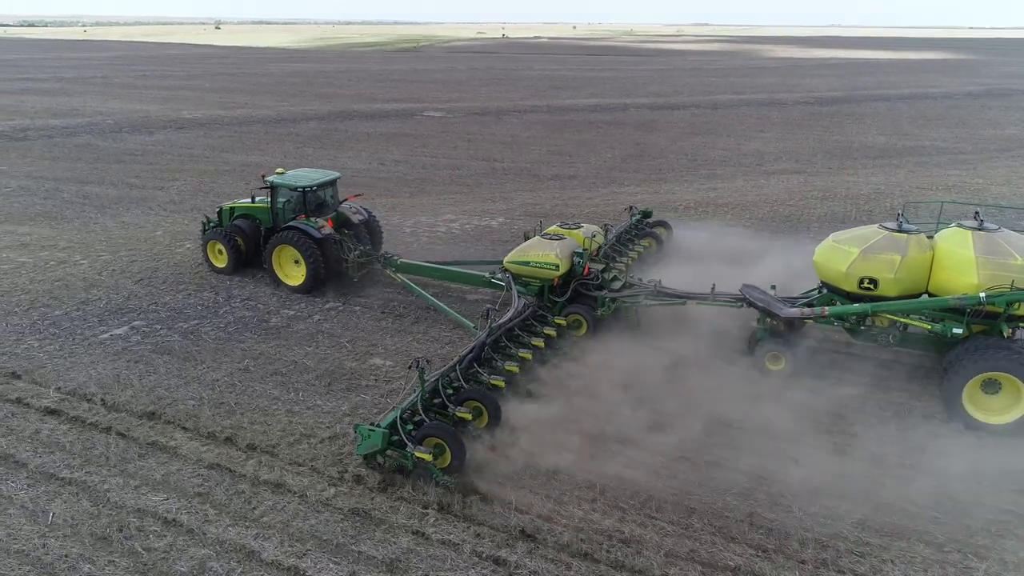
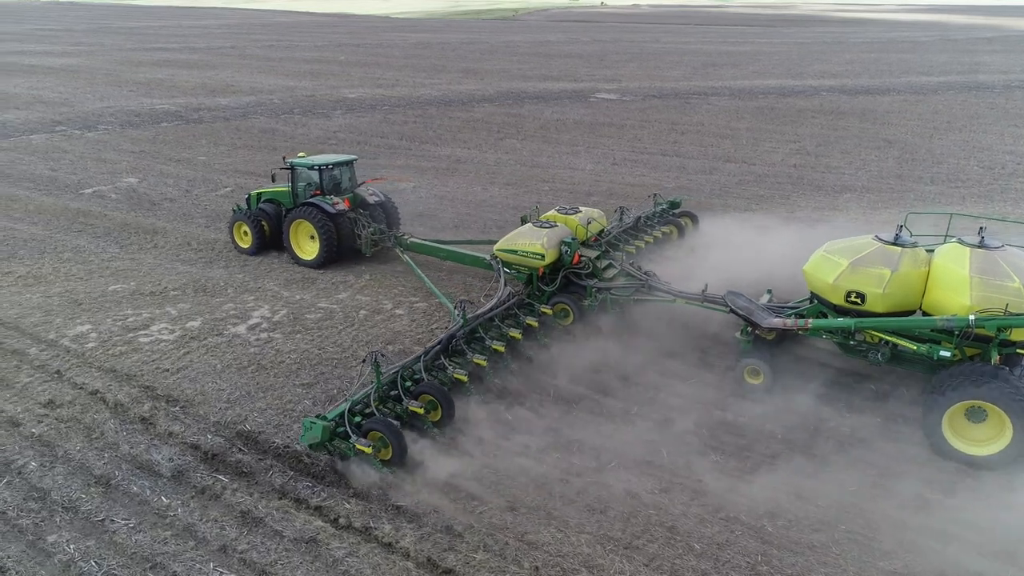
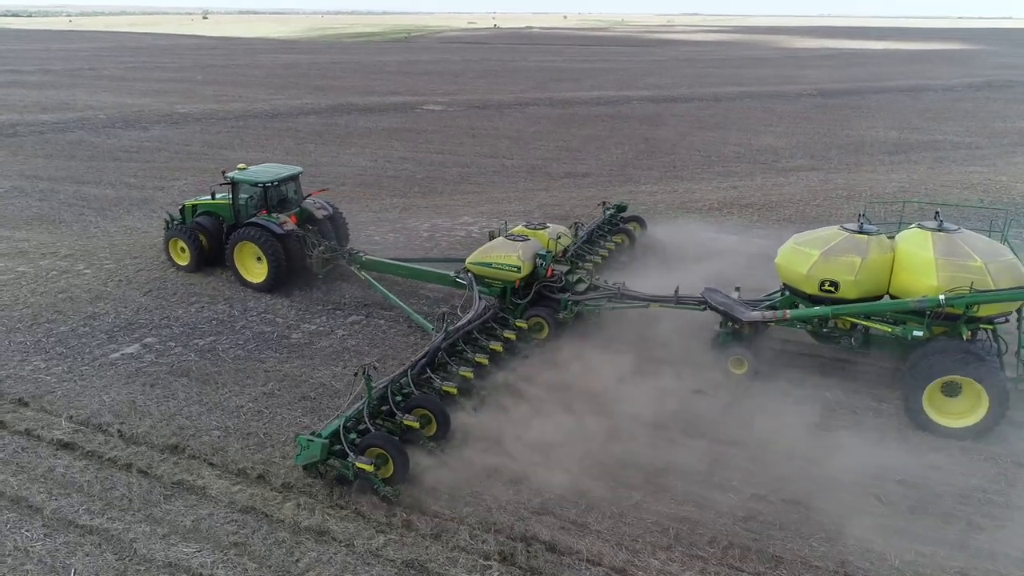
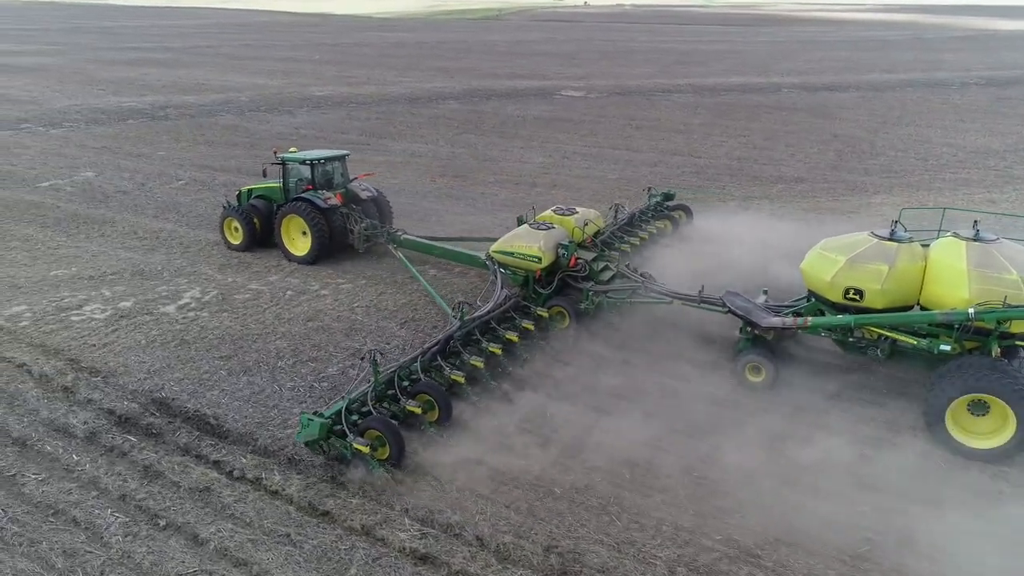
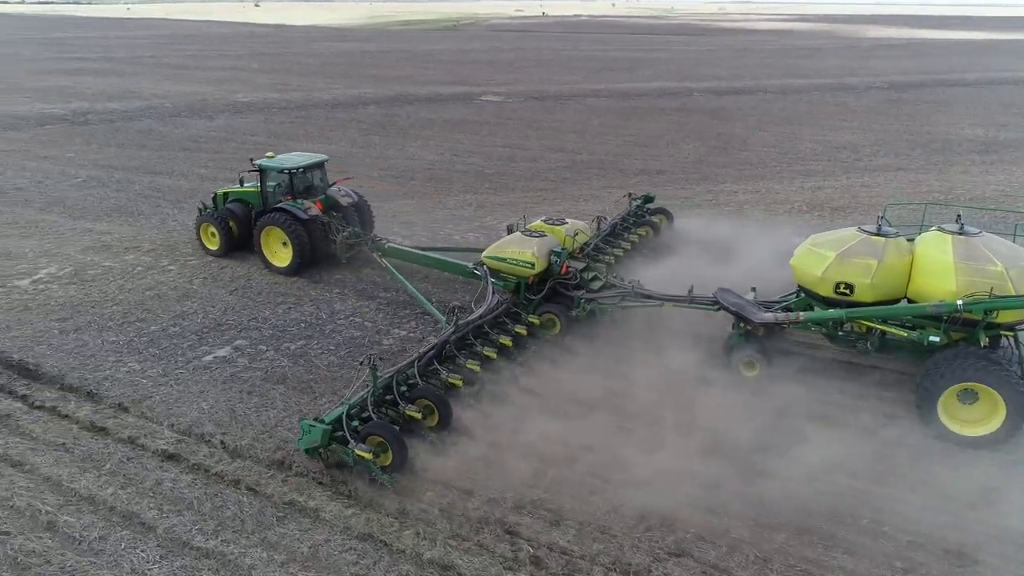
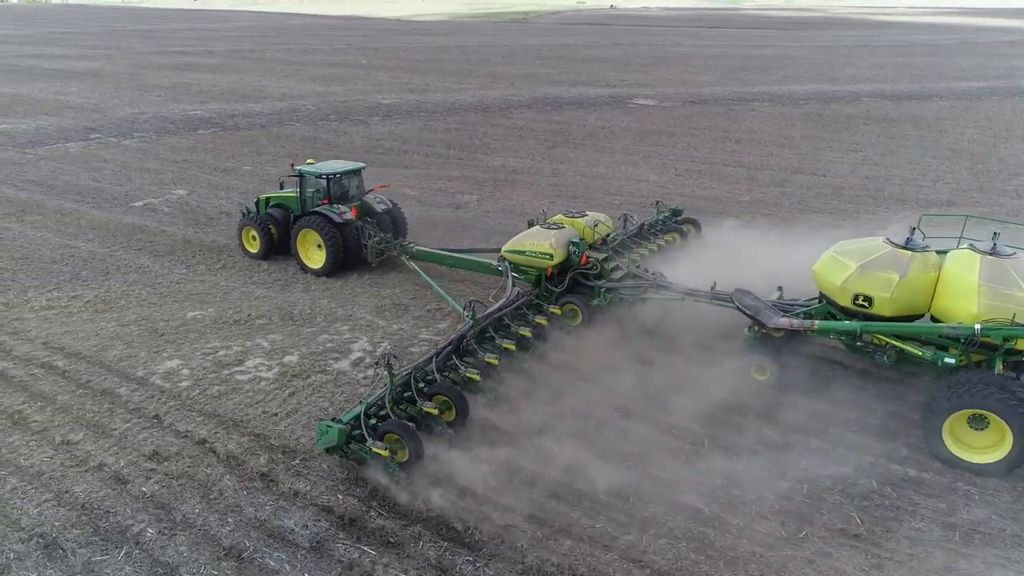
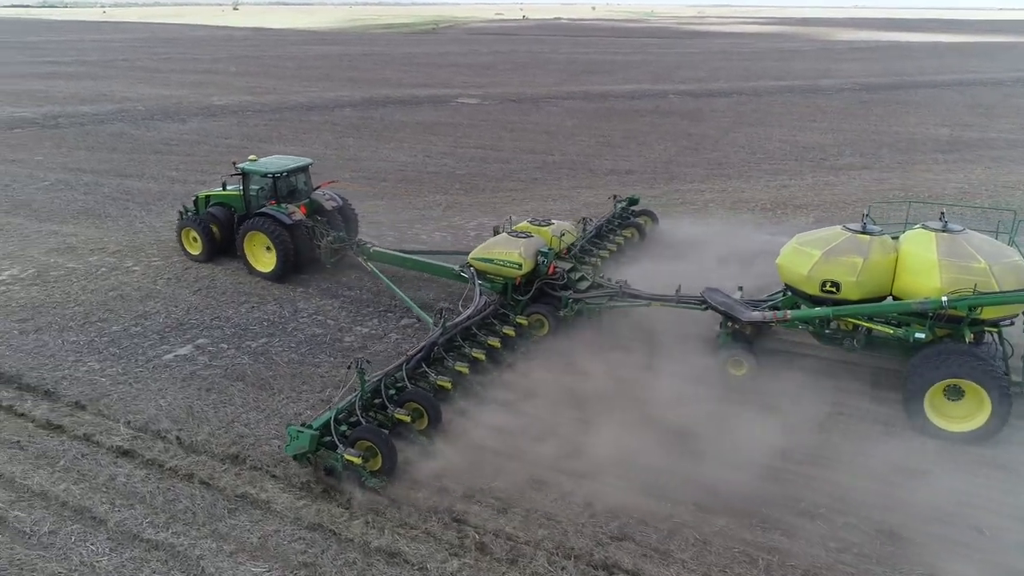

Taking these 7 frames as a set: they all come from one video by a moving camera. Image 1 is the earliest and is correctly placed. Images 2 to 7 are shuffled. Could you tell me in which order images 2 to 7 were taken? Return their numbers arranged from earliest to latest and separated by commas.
3, 7, 5, 4, 2, 6
